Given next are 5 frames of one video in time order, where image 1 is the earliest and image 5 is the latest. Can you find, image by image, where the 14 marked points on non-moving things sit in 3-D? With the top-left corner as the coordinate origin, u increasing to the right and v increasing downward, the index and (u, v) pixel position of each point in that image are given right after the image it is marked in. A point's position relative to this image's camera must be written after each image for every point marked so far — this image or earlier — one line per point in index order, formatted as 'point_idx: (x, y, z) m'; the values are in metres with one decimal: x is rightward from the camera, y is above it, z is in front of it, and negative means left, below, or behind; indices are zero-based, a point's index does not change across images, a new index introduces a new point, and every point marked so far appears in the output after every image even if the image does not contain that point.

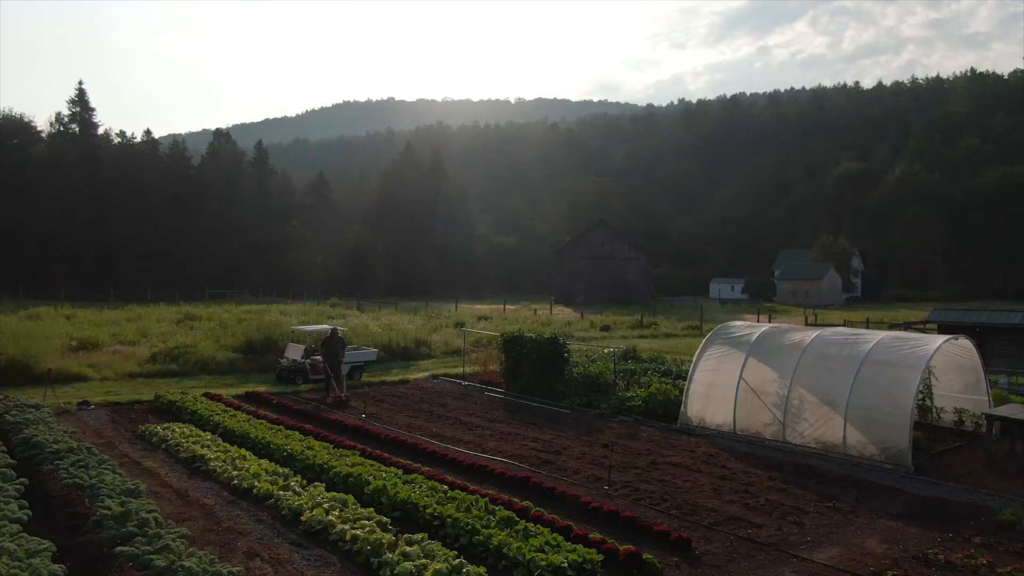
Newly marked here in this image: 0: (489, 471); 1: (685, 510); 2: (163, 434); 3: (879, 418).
0: (-0.3, -2.3, +9.6) m
1: (+2.0, -2.5, +8.7) m
2: (-5.2, -2.2, +11.4) m
3: (+5.4, -1.9, +11.2) m
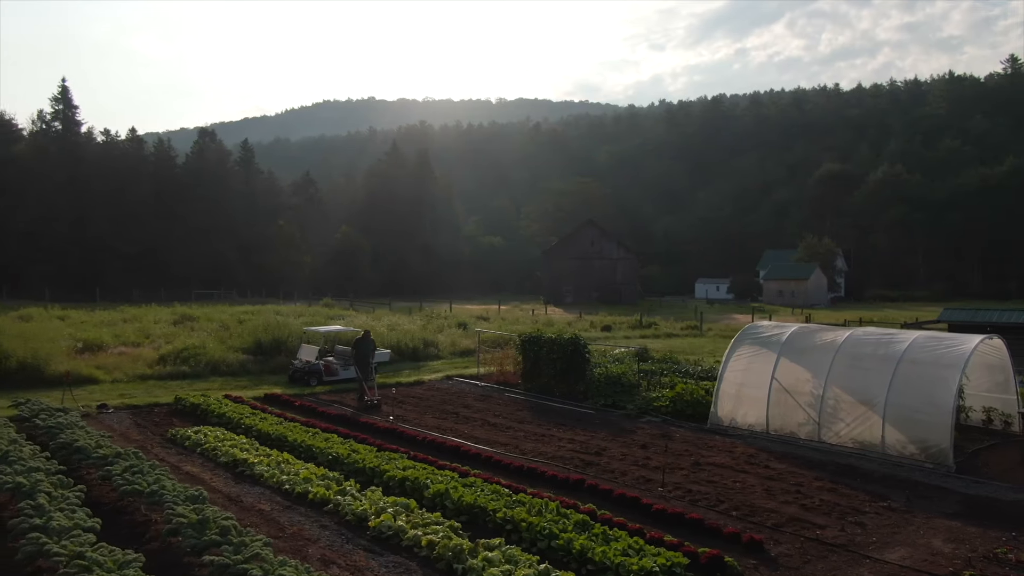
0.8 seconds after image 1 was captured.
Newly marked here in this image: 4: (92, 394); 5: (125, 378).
0: (+0.4, -2.3, +9.5) m
1: (+2.6, -2.5, +8.7) m
2: (-4.6, -2.2, +11.1) m
3: (+6.0, -1.9, +11.2) m
4: (-8.4, -2.1, +15.3) m
5: (-8.8, -2.1, +17.5) m
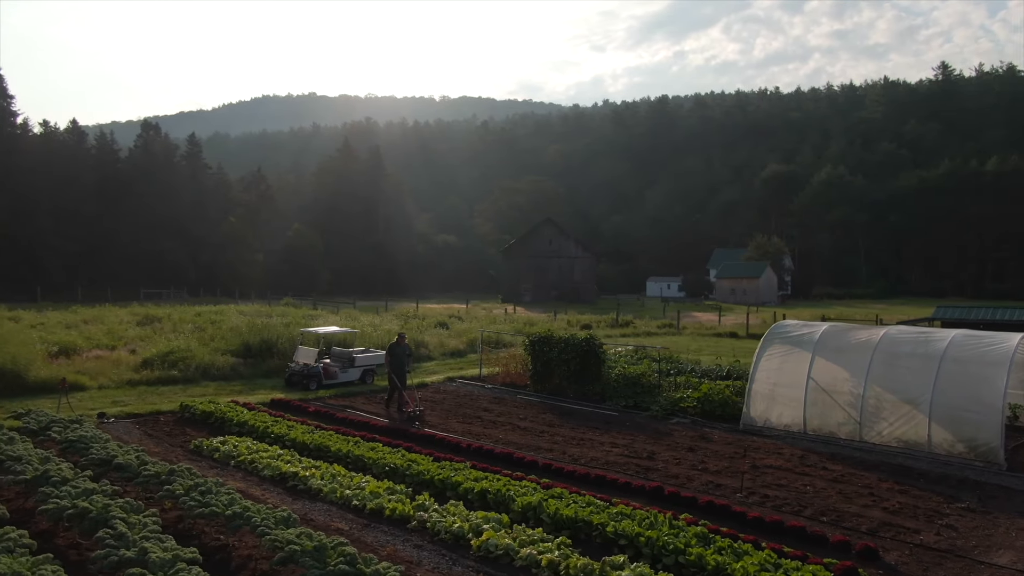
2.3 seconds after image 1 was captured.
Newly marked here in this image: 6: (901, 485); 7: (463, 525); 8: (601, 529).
0: (+1.2, -2.3, +9.1) m
1: (+3.5, -2.5, +8.4) m
2: (-3.9, -2.2, +10.3) m
3: (+6.7, -1.9, +11.2) m
4: (-8.0, -2.1, +14.2) m
5: (-8.5, -2.1, +16.4) m
6: (+5.0, -2.5, +9.9) m
7: (-0.5, -2.2, +7.2) m
8: (+0.8, -2.2, +7.0) m
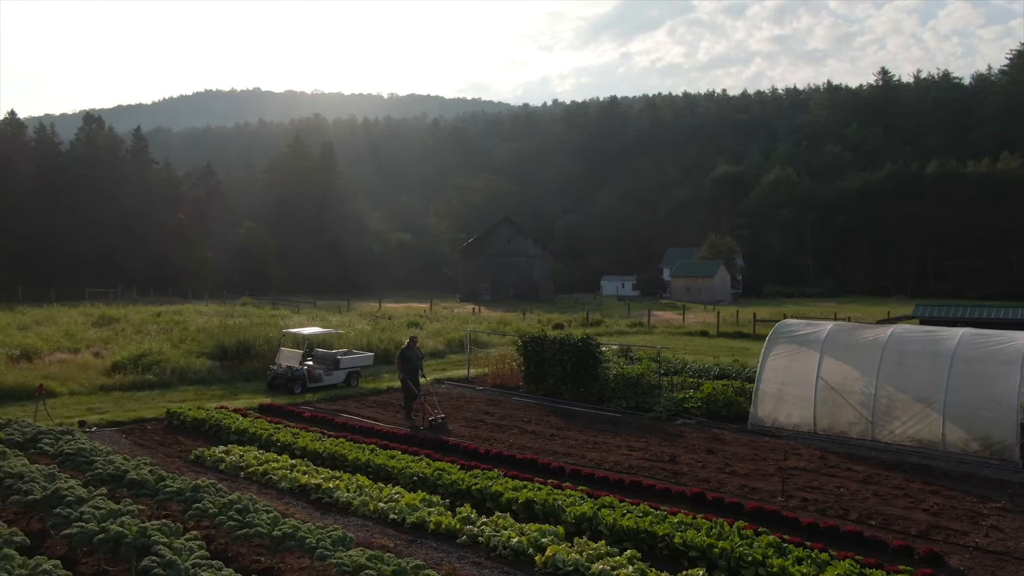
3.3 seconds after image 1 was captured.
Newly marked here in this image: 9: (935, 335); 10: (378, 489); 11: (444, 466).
0: (+1.6, -2.3, +8.8) m
1: (+4.0, -2.5, +8.3) m
2: (-3.5, -2.2, +9.7) m
3: (+6.9, -1.9, +11.3) m
4: (-7.9, -2.1, +13.3) m
5: (-8.6, -2.1, +15.4) m
6: (+5.4, -2.5, +9.8) m
7: (+0.1, -2.2, +6.8) m
8: (+1.4, -2.2, +6.7) m
9: (+6.9, -0.8, +12.5) m
10: (-1.4, -2.2, +8.4) m
11: (-0.8, -2.1, +9.1) m
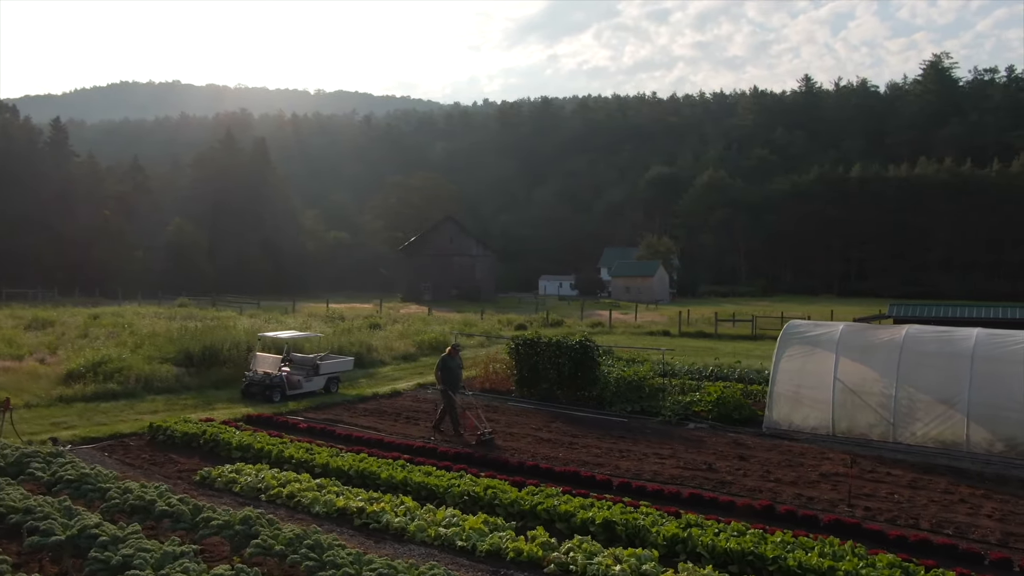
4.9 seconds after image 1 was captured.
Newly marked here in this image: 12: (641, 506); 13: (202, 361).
0: (+2.2, -2.3, +8.3) m
1: (+4.6, -2.5, +8.0) m
2: (-3.0, -2.2, +8.7) m
3: (+7.3, -1.9, +11.2) m
4: (-7.7, -2.1, +11.9) m
5: (-8.6, -2.1, +13.9) m
6: (+5.9, -2.5, +9.7) m
7: (+0.9, -2.2, +6.1) m
8: (+2.1, -2.2, +6.2) m
9: (+7.2, -0.8, +12.5) m
10: (-0.8, -2.2, +7.6) m
11: (-0.2, -2.1, +8.3) m
12: (+1.3, -2.1, +7.6) m
13: (-7.2, -1.7, +17.8) m
